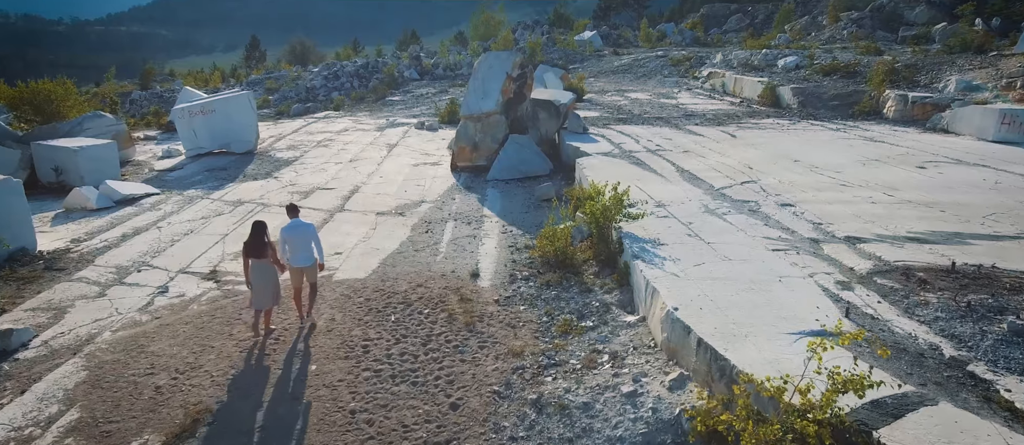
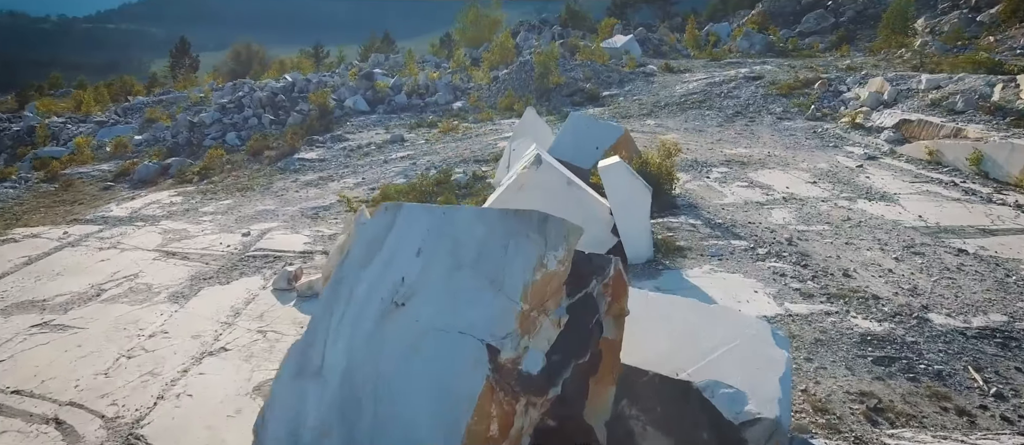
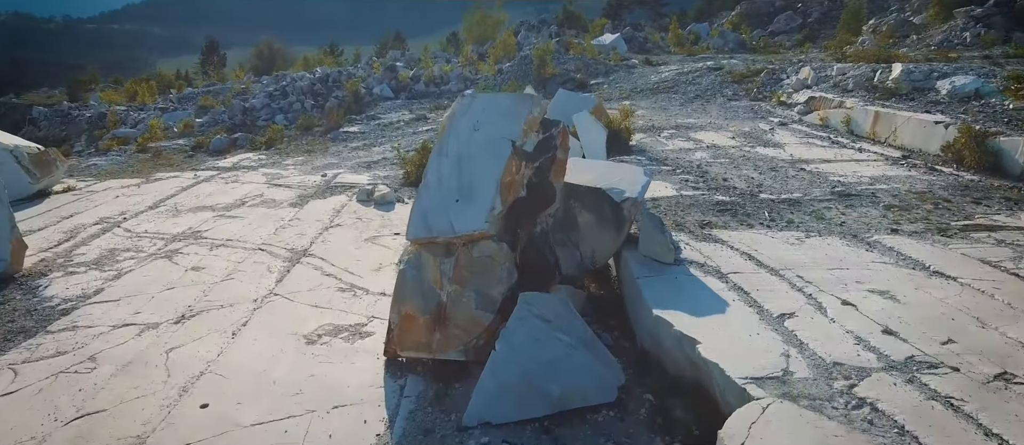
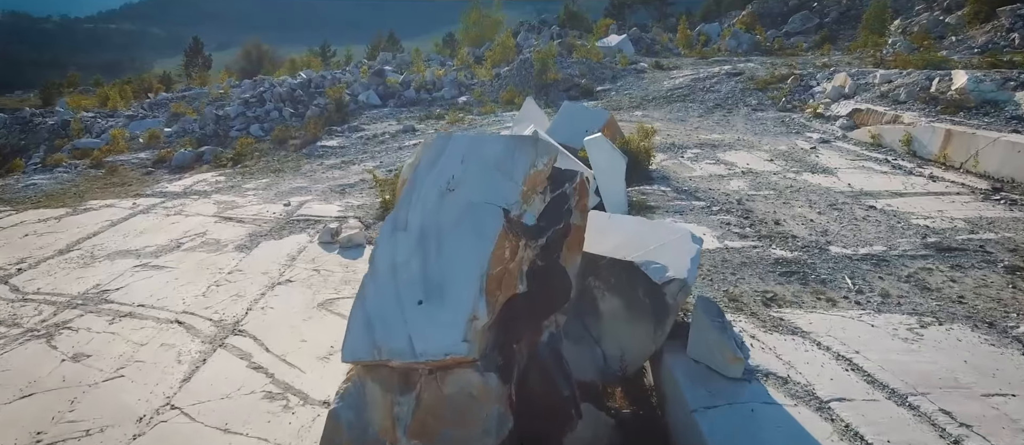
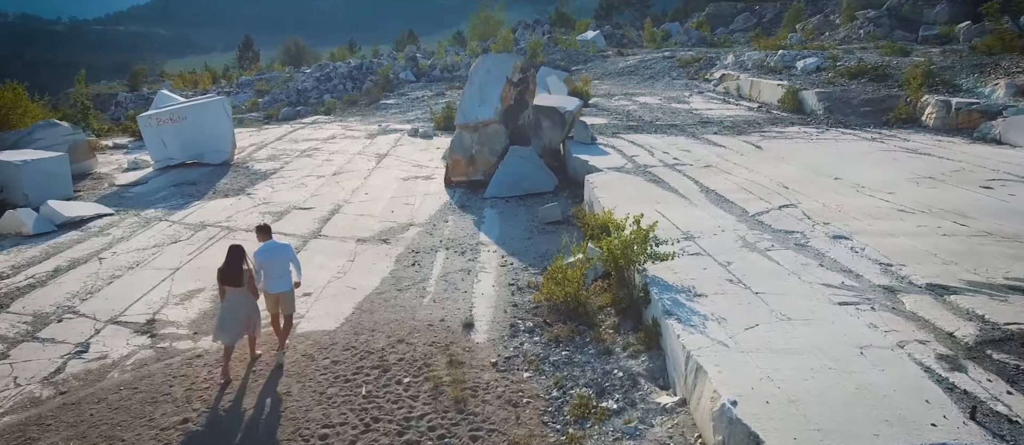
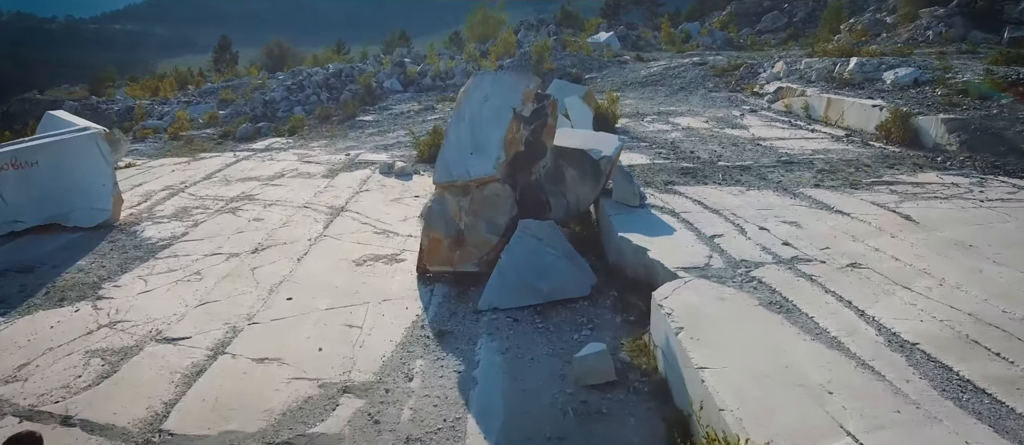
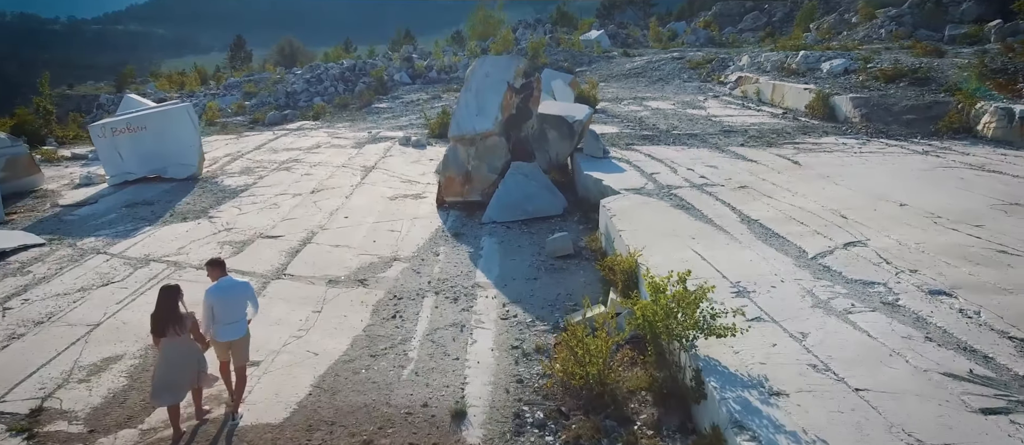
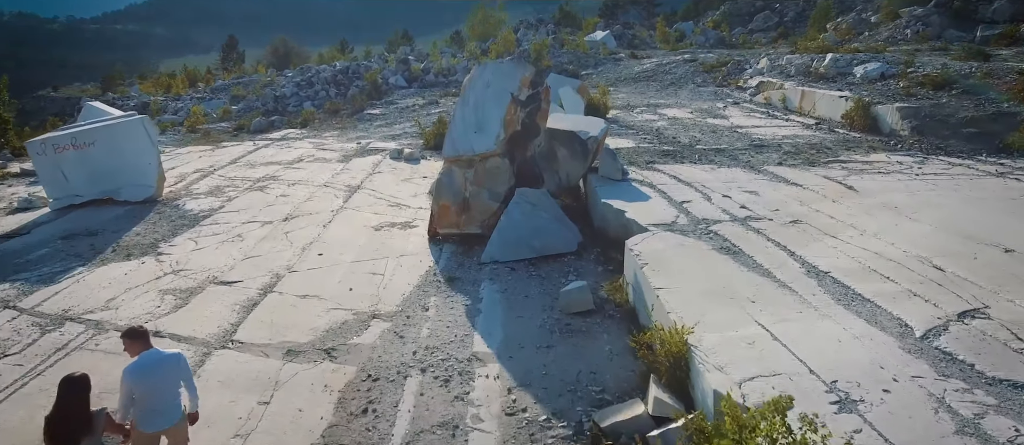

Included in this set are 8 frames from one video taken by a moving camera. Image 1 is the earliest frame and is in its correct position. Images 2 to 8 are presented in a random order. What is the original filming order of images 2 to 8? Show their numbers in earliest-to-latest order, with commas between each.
5, 7, 8, 6, 3, 4, 2
